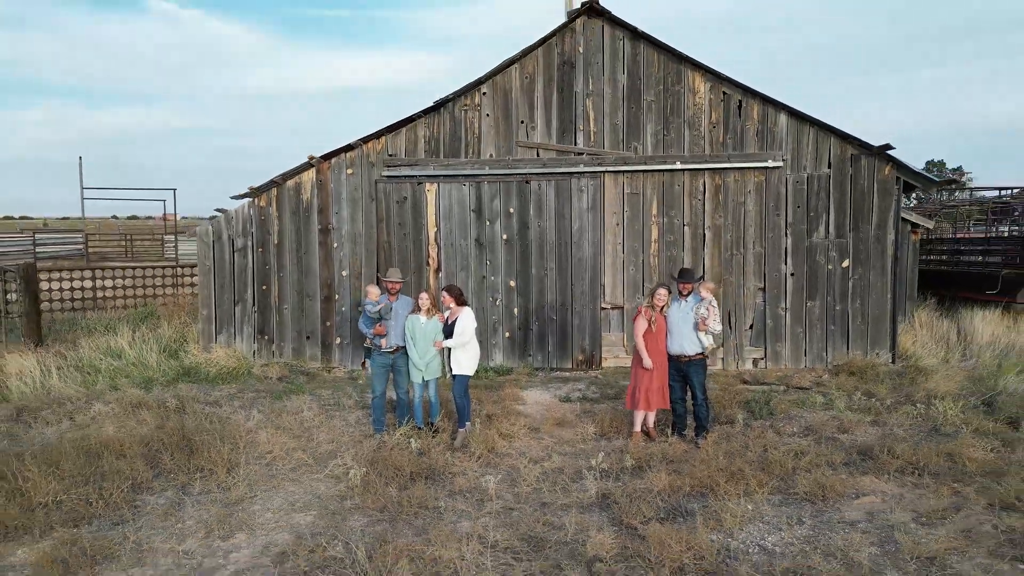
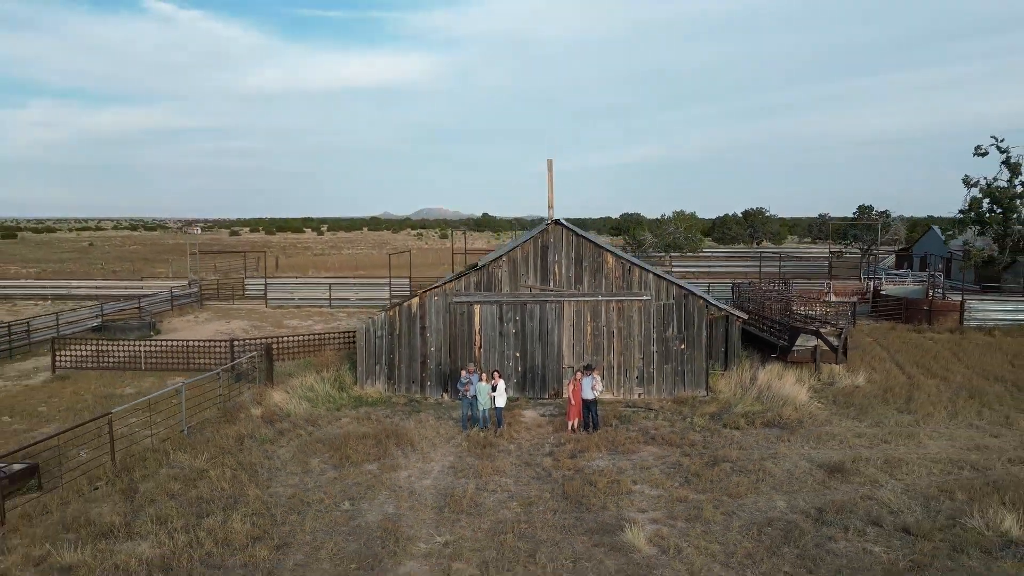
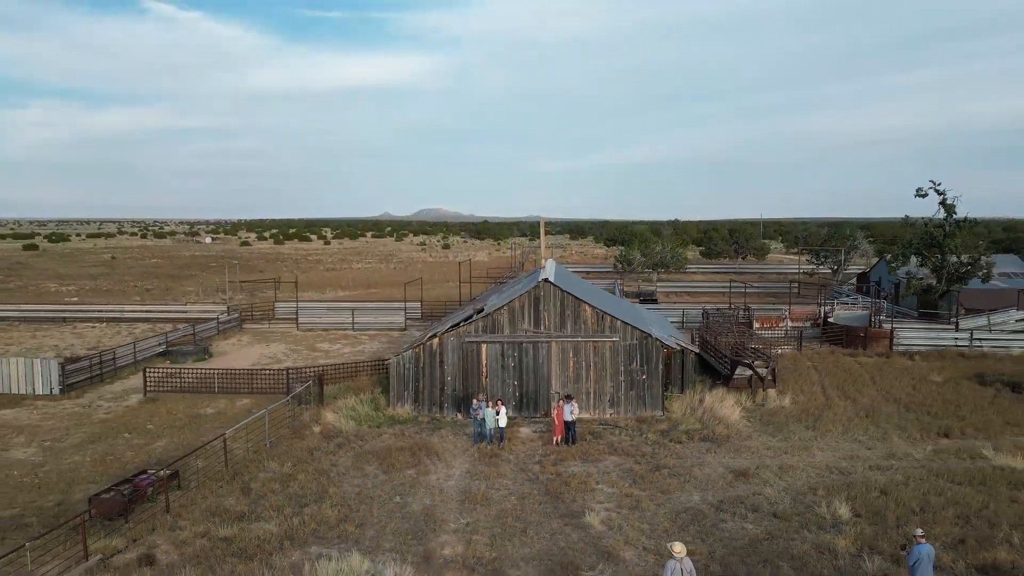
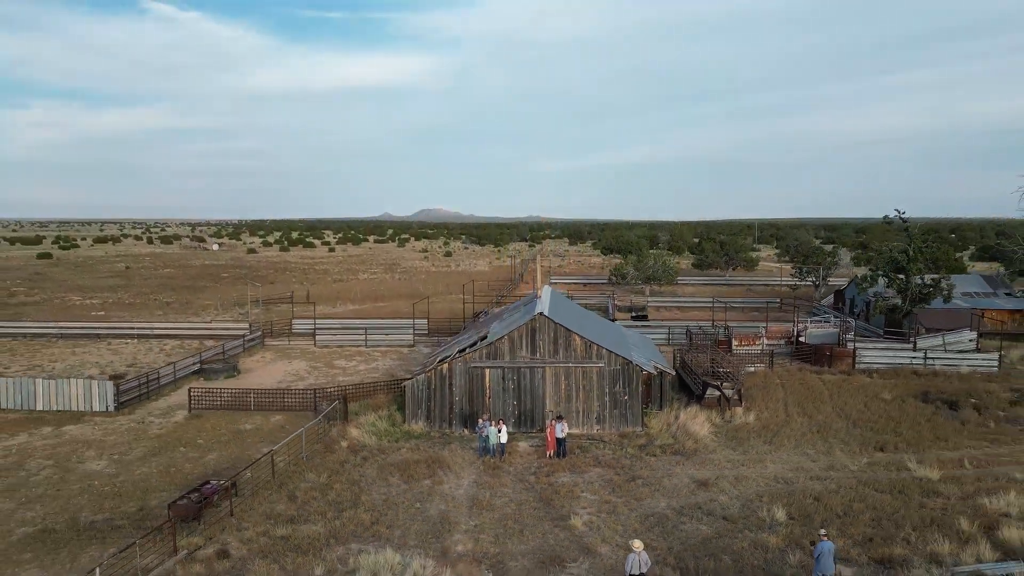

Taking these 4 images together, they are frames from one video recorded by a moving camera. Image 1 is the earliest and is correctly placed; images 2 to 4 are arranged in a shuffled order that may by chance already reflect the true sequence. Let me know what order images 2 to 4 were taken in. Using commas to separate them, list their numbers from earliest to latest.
2, 3, 4
